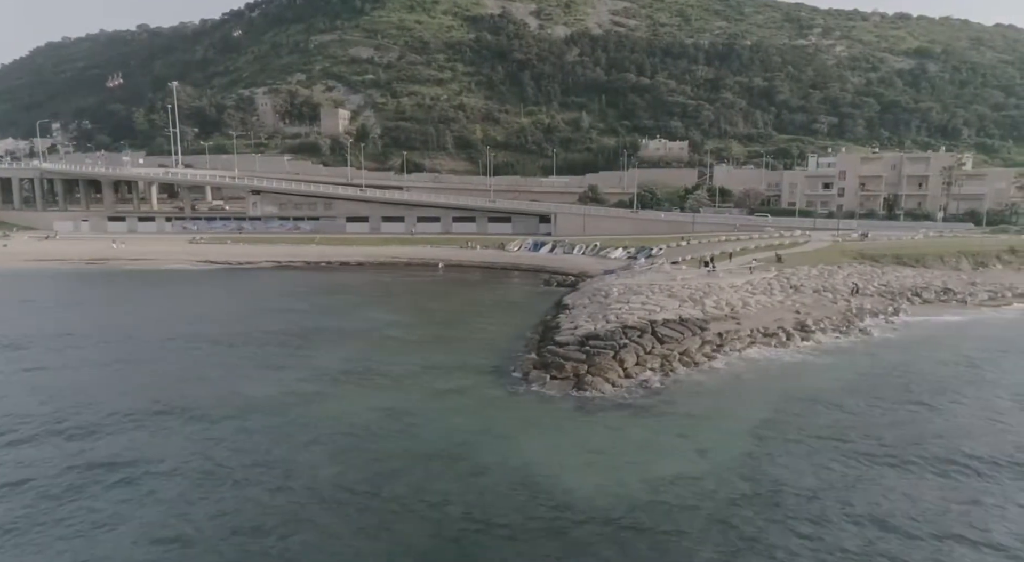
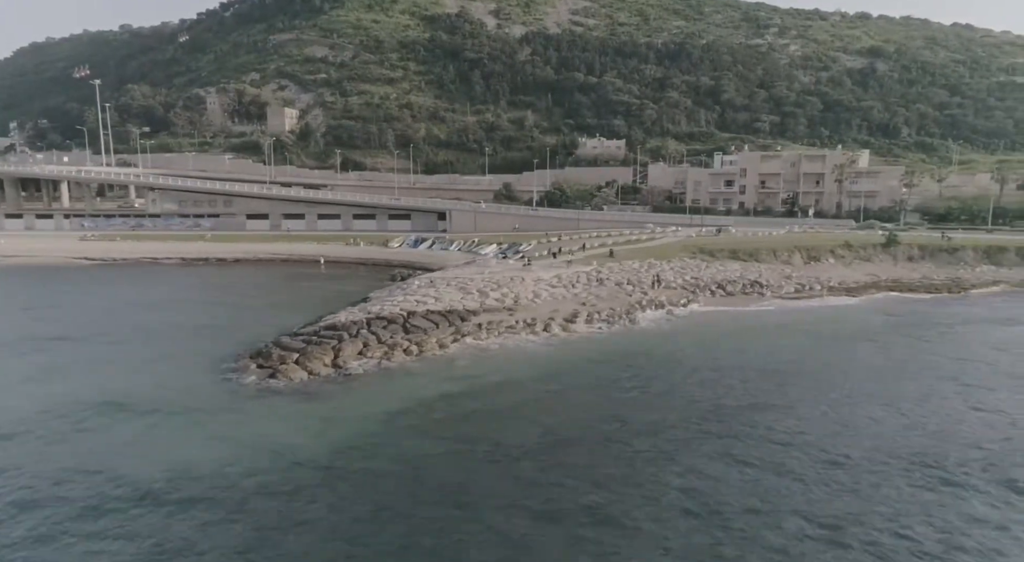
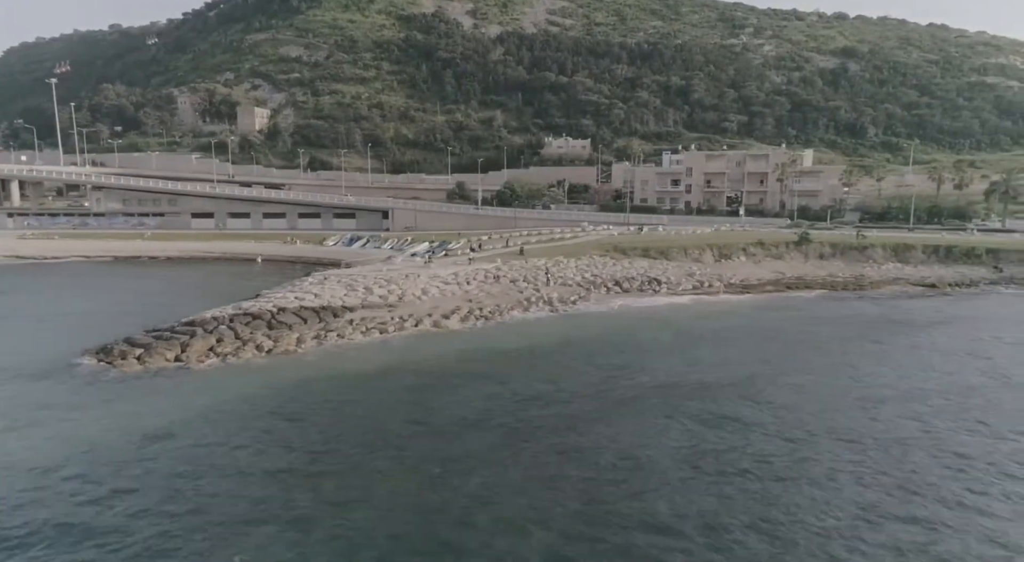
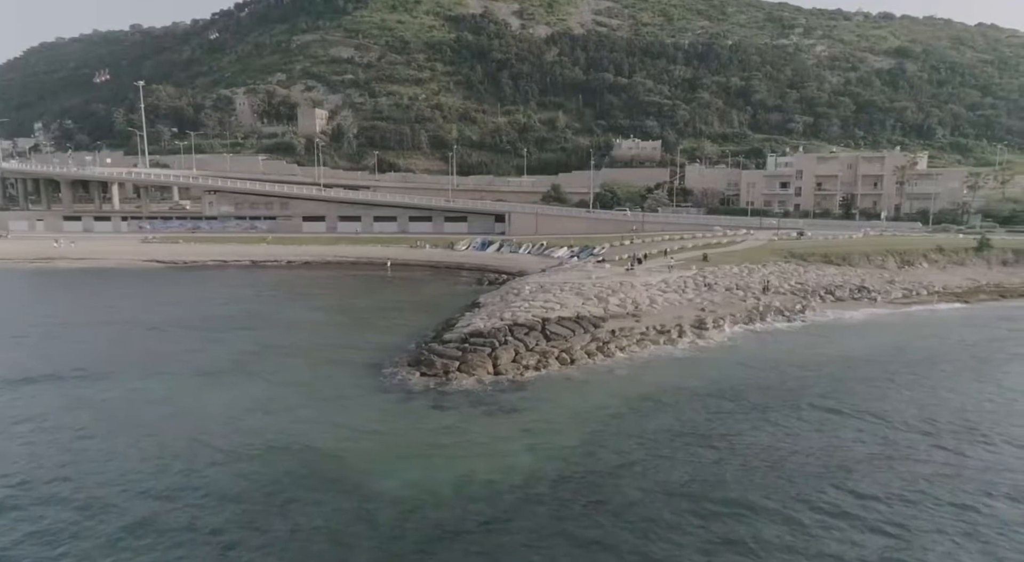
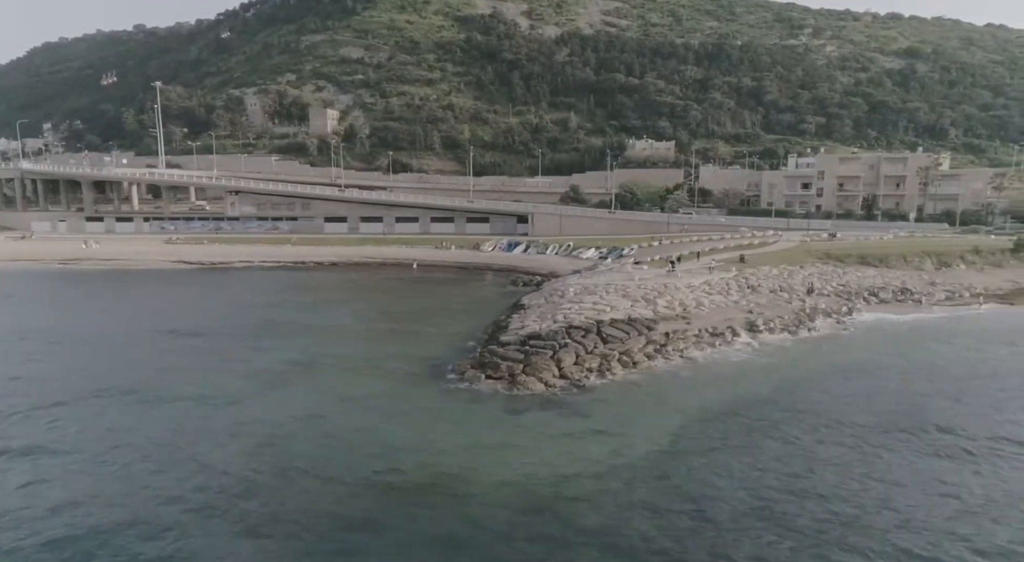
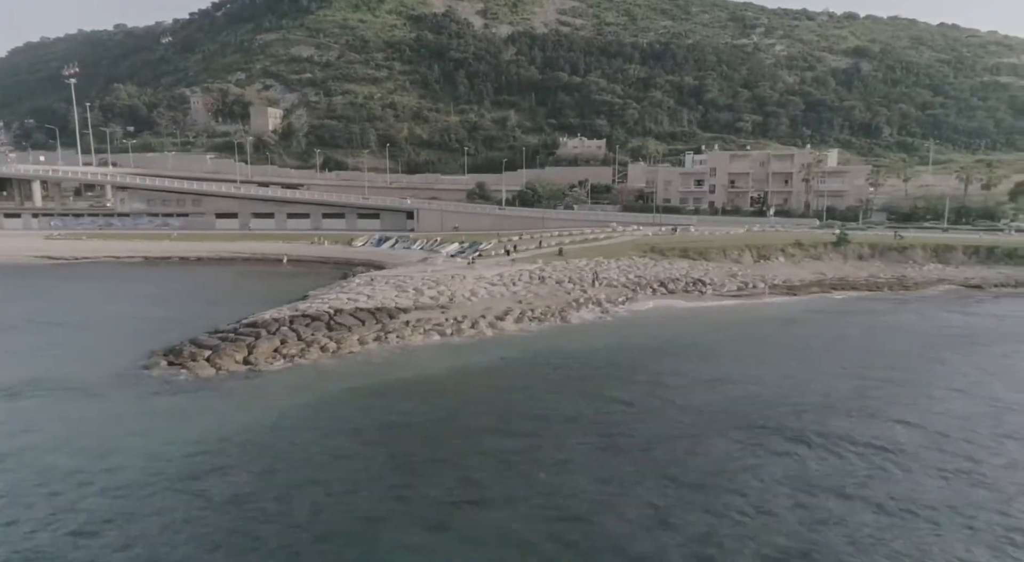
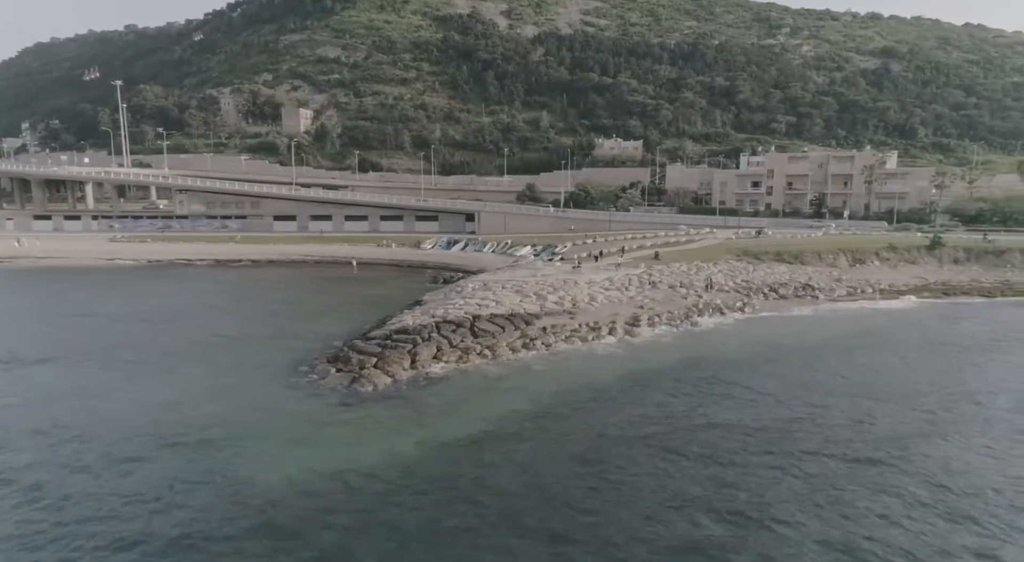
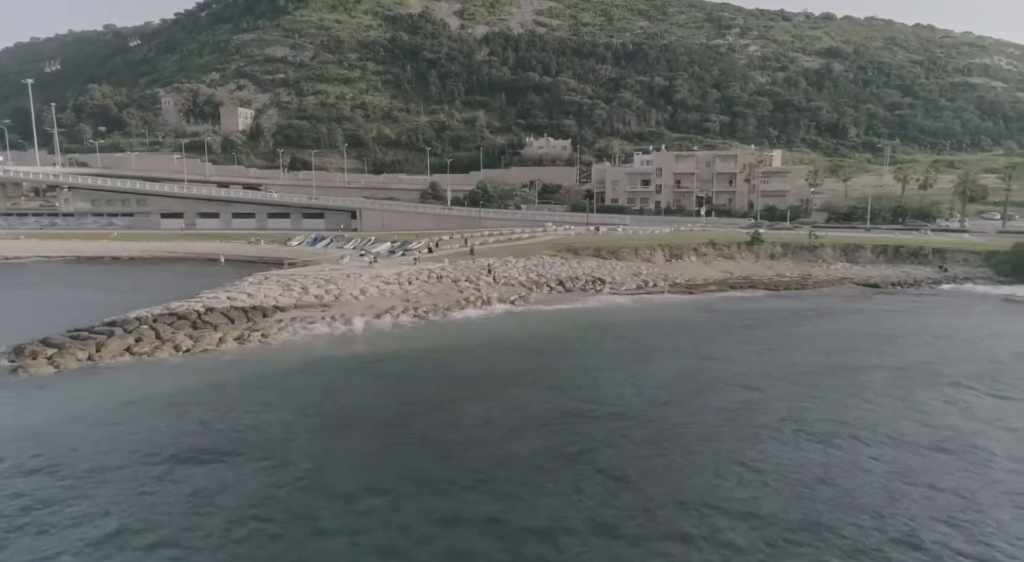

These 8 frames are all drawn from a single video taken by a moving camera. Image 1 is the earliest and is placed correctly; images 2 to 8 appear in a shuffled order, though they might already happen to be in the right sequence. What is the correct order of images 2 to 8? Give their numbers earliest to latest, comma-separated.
5, 4, 7, 2, 6, 3, 8
